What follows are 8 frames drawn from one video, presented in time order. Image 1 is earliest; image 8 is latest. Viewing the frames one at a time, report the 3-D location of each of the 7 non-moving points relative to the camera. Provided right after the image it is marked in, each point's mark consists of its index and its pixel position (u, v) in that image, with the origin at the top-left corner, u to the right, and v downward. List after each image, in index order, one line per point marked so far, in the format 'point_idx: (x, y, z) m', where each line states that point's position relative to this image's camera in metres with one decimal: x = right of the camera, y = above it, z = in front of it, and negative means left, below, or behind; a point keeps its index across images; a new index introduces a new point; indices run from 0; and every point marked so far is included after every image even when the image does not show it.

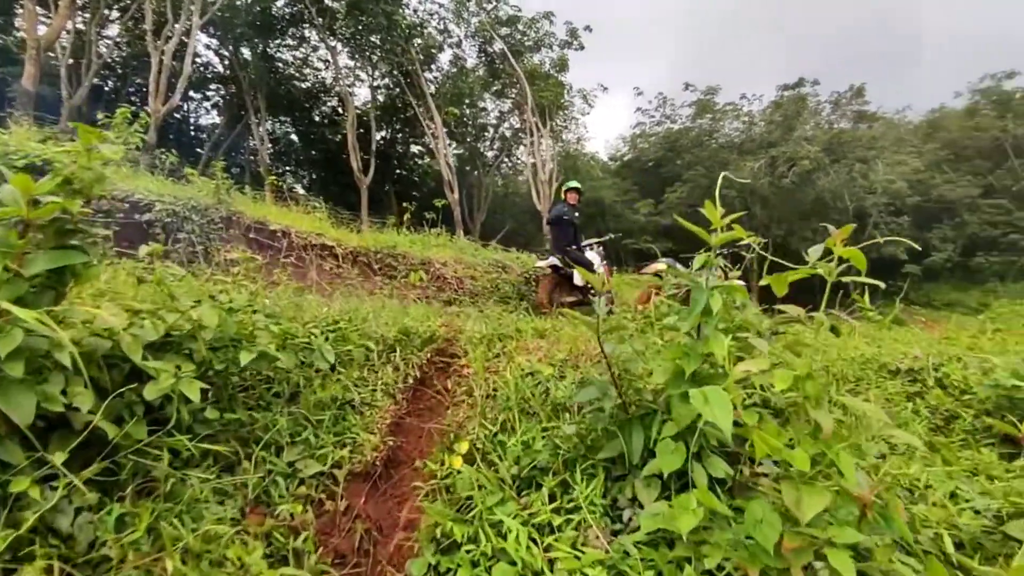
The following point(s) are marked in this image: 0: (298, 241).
0: (-2.7, +0.6, +7.0) m
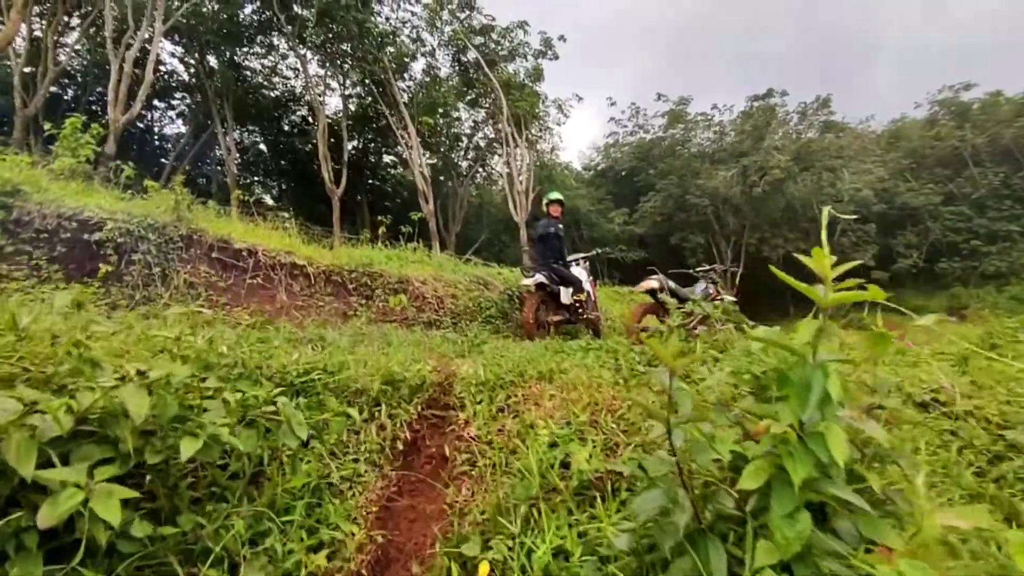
0: (-2.9, +0.3, +6.5) m
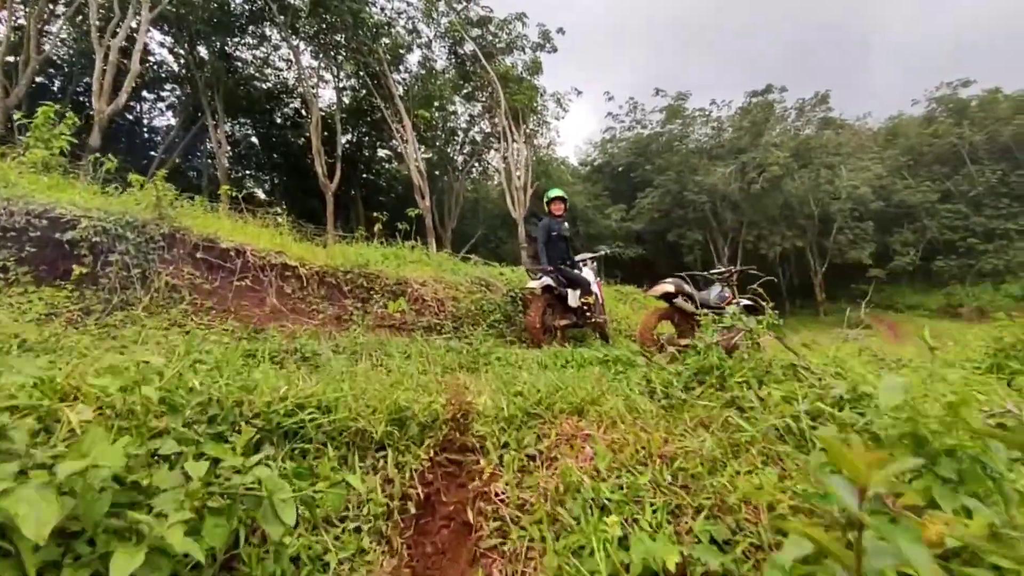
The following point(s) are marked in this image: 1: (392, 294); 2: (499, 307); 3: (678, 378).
0: (-2.8, +0.3, +6.1) m
1: (-1.5, -0.1, +6.7) m
2: (-0.2, -0.3, +7.2) m
3: (+0.9, -0.5, +3.1) m
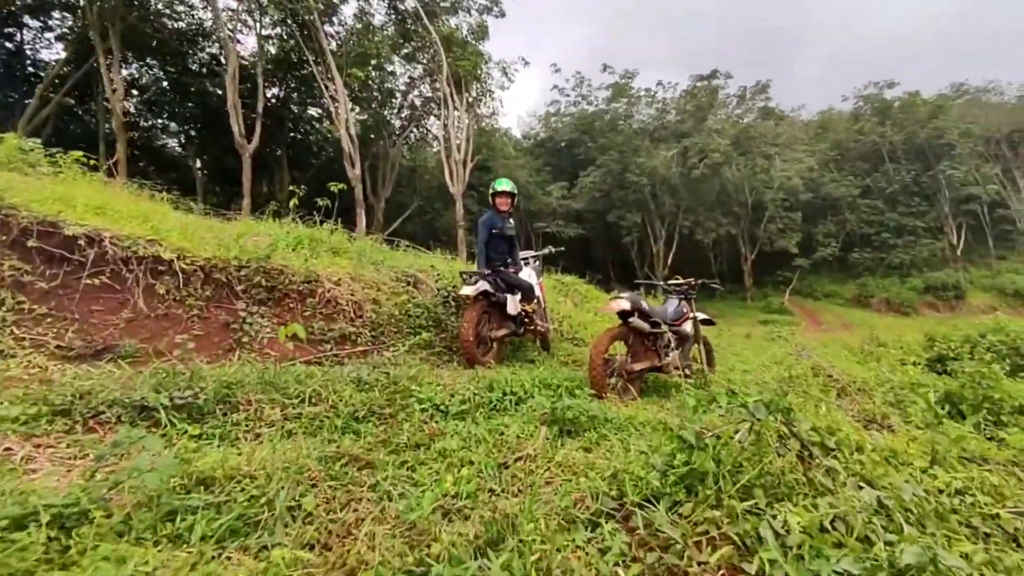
0: (-3.4, +0.3, +4.8) m
1: (-2.2, -0.1, +5.6) m
2: (-1.0, -0.3, +6.2) m
3: (+0.6, -0.8, +2.3) m
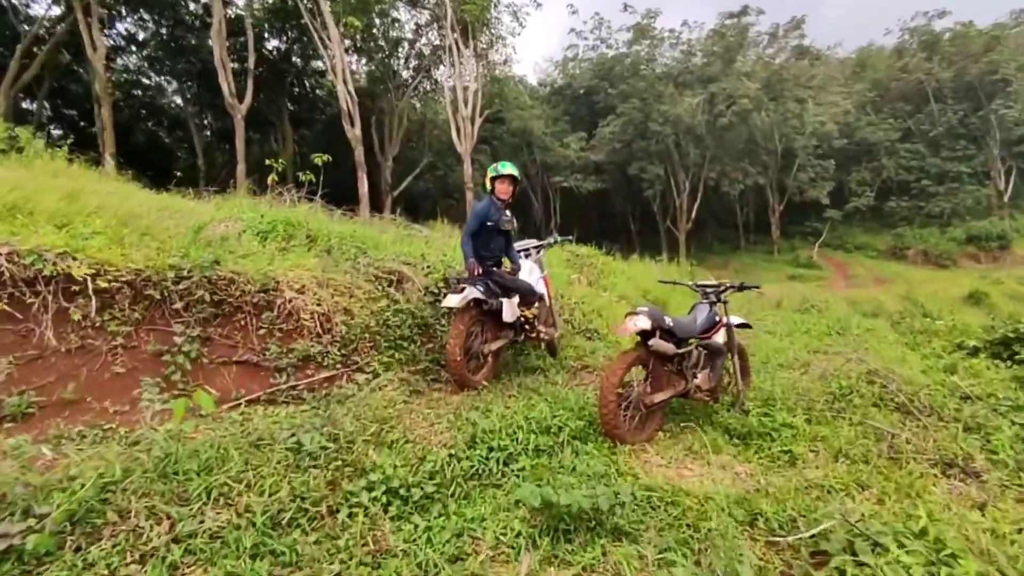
0: (-3.5, +0.1, +3.9) m
1: (-2.2, -0.2, +4.7) m
2: (-1.0, -0.3, +5.3) m
3: (+0.4, -1.2, +1.4) m
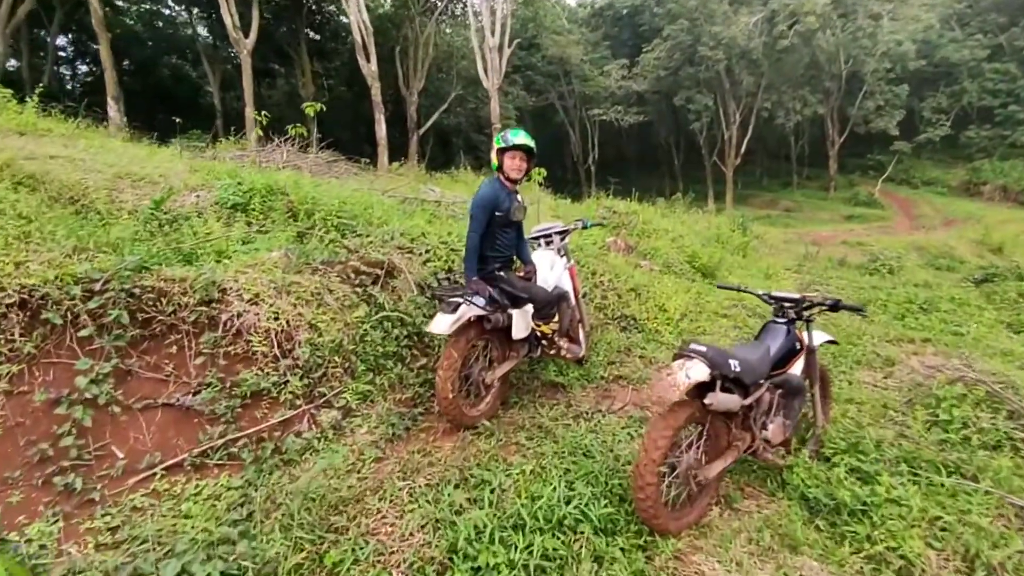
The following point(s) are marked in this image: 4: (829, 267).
0: (-3.5, 0.0, +2.9) m
1: (-2.1, -0.3, +3.7) m
2: (-0.9, -0.4, +4.2) m
3: (+0.3, -1.6, +0.4) m
4: (+7.0, +0.5, +12.4) m
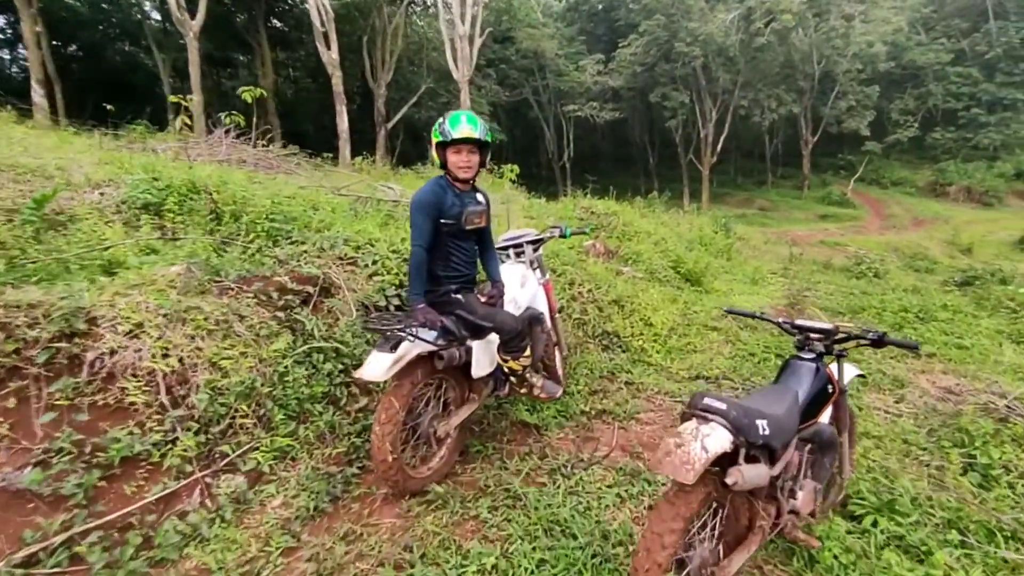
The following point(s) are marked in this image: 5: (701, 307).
0: (-3.7, -0.2, +2.0) m
1: (-2.4, -0.4, +2.8) m
2: (-1.1, -0.5, +3.4) m
3: (+0.2, -1.8, -0.4) m
4: (+6.4, +0.4, +11.8) m
5: (+2.4, -0.2, +7.2) m
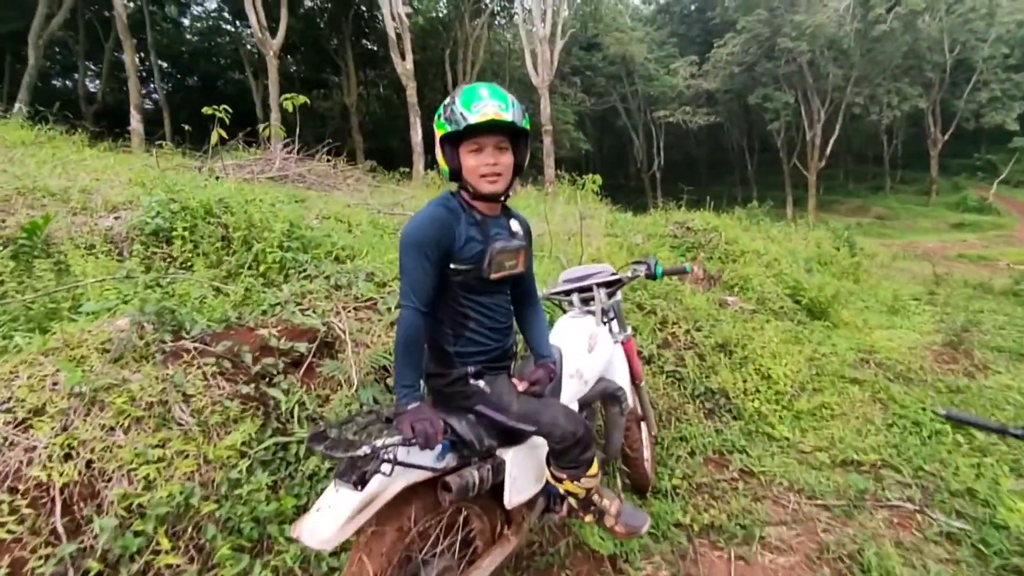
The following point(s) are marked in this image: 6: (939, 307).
0: (-3.6, -0.4, +1.4) m
1: (-2.2, -0.7, +1.9) m
2: (-0.9, -0.8, +2.3) m
3: (-0.2, -2.0, -1.6) m
4: (+7.9, -0.1, +9.6) m
5: (+3.2, -0.6, +5.6) m
6: (+6.6, -0.3, +8.5) m
